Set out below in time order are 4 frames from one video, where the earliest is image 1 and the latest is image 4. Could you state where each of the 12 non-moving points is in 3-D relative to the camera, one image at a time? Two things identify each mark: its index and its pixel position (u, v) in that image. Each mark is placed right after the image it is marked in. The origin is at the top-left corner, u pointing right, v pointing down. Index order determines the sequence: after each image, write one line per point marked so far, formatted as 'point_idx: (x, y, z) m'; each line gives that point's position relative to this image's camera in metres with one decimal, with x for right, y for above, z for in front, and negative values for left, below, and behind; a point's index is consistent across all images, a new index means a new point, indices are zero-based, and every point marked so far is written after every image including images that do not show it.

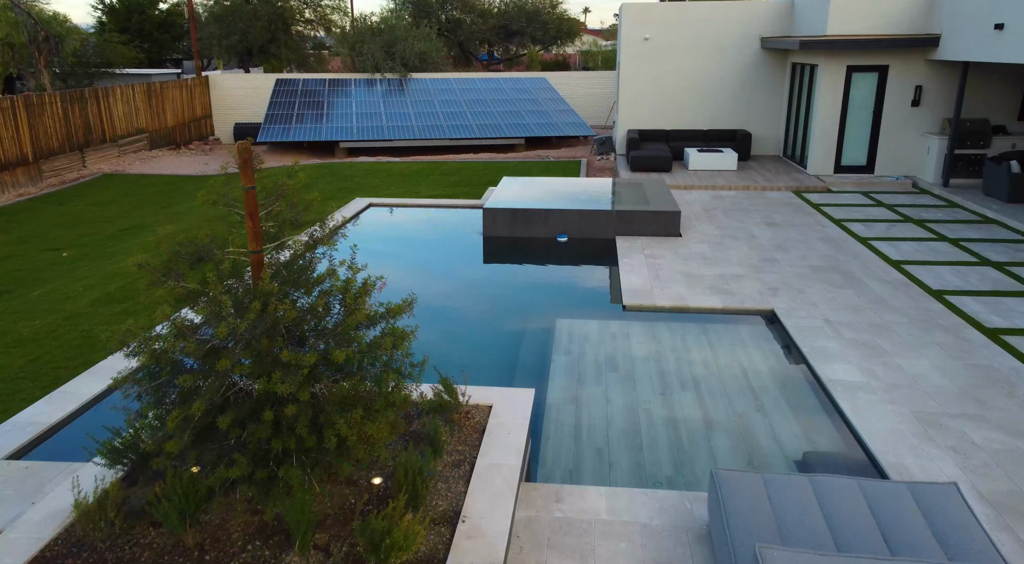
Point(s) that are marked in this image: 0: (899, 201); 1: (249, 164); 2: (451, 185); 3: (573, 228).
0: (+6.6, +1.4, +11.9) m
1: (-1.3, +0.6, +3.4) m
2: (-1.2, +1.9, +14.0) m
3: (+0.9, +0.8, +10.3) m
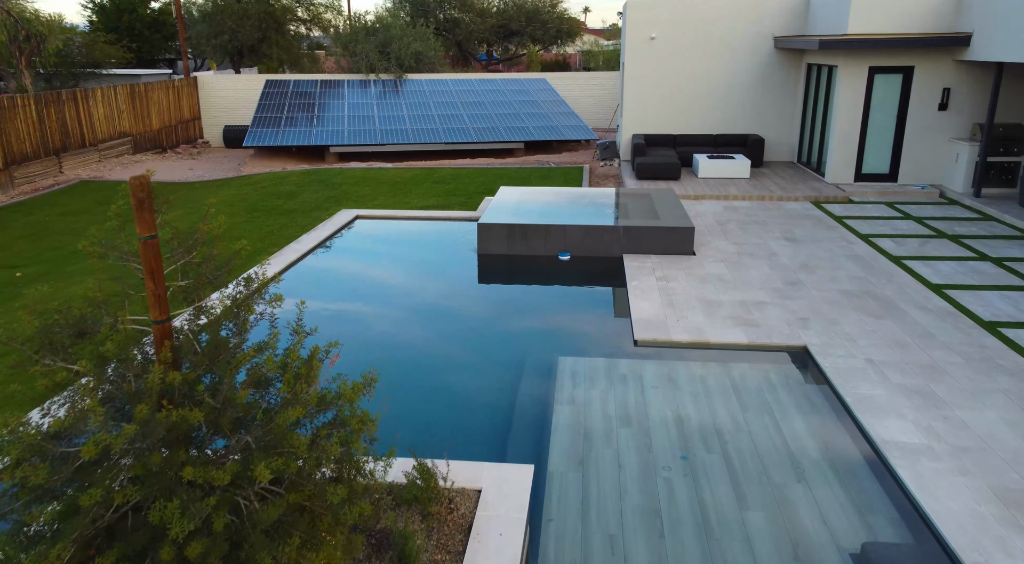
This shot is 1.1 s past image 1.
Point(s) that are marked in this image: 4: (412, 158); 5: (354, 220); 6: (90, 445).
0: (+6.6, +1.1, +11.1) m
1: (-1.3, +0.3, +2.5) m
2: (-1.3, +1.6, +13.1) m
3: (+0.9, +0.5, +9.4) m
4: (-2.8, +3.5, +19.7) m
5: (-2.6, +1.0, +11.5) m
6: (-1.3, -0.5, +2.2) m
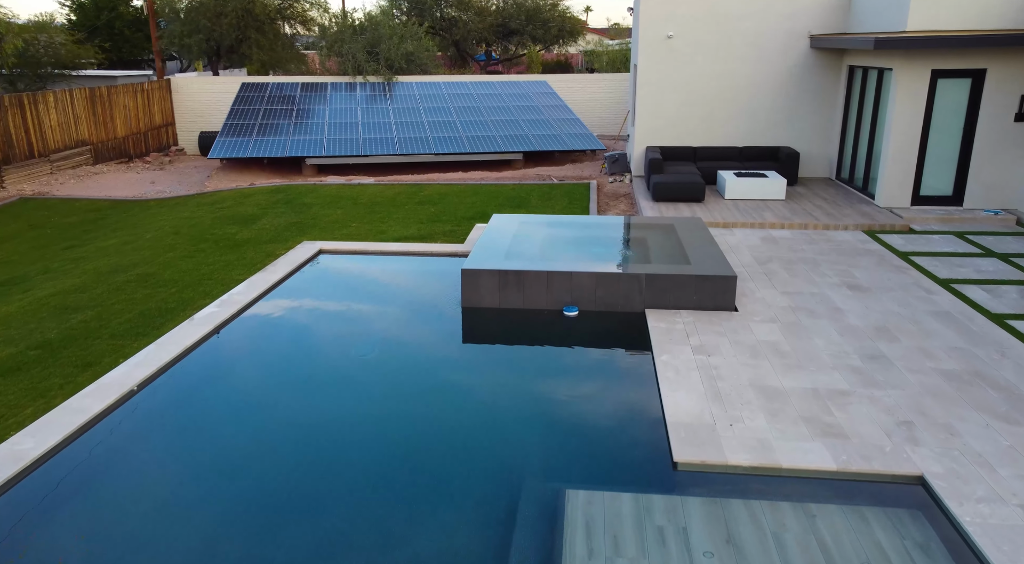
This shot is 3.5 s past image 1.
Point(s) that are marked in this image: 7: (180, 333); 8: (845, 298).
0: (+6.5, +0.4, +9.1) m
1: (-1.4, -0.4, +0.6) m
2: (-1.3, +1.0, +11.2) m
3: (+0.8, -0.1, +7.5) m
4: (-2.9, +2.8, +17.8) m
5: (-2.7, +0.4, +9.6) m
6: (-1.4, -1.1, +0.2) m
7: (-3.2, -0.5, +6.8) m
8: (+3.6, -0.2, +7.5) m
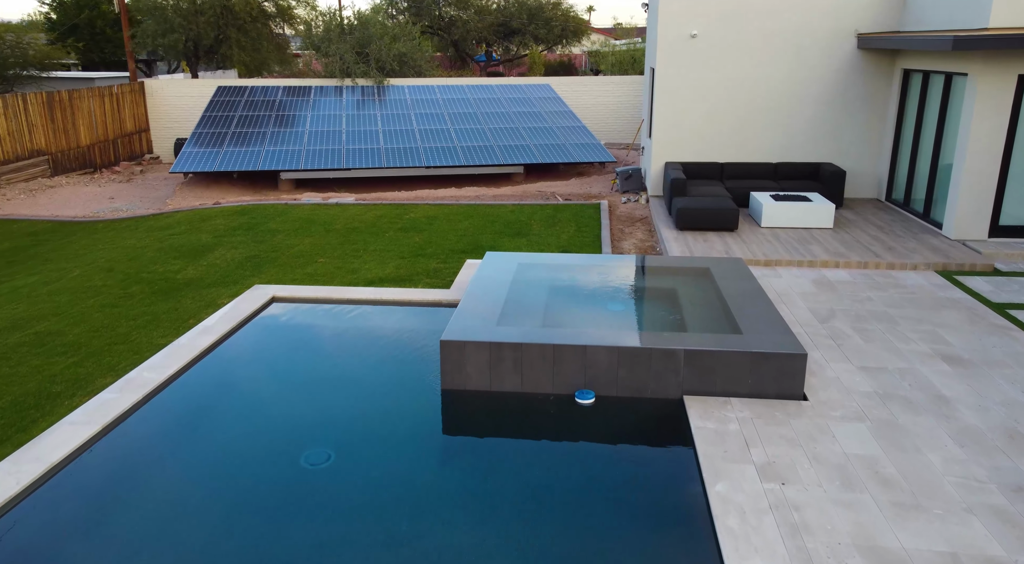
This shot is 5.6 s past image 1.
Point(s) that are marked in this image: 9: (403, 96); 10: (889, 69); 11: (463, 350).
0: (+6.5, -0.2, +7.3) m
1: (-1.5, -1.0, -1.2) m
2: (-1.4, +0.4, +9.4) m
3: (+0.7, -0.8, +5.7) m
4: (-2.9, +2.2, +16.0) m
5: (-2.7, -0.2, +7.8) m
6: (-1.5, -1.7, -1.6) m
7: (-3.2, -1.1, +5.0) m
8: (+3.5, -0.8, +5.7) m
9: (-3.0, +5.0, +18.9) m
10: (+6.0, +3.4, +11.1) m
11: (-0.4, -0.6, +5.8) m
